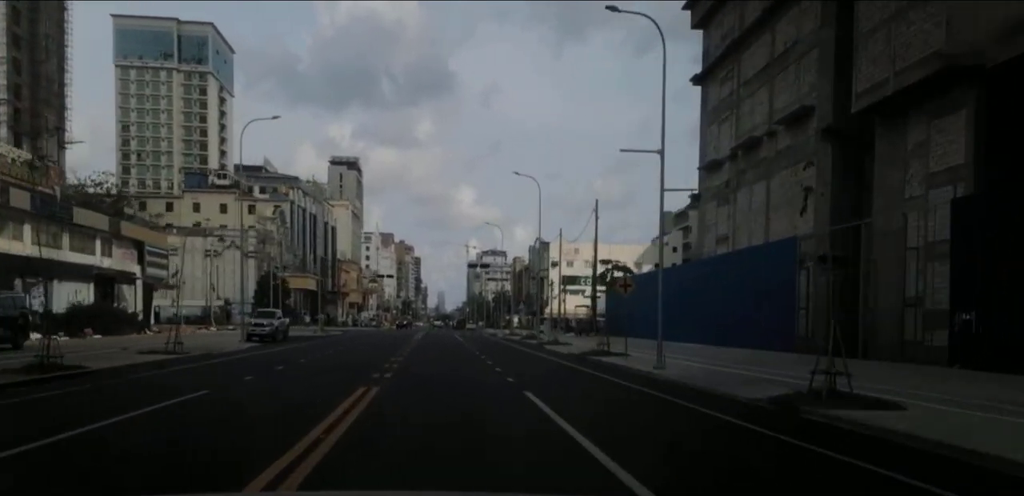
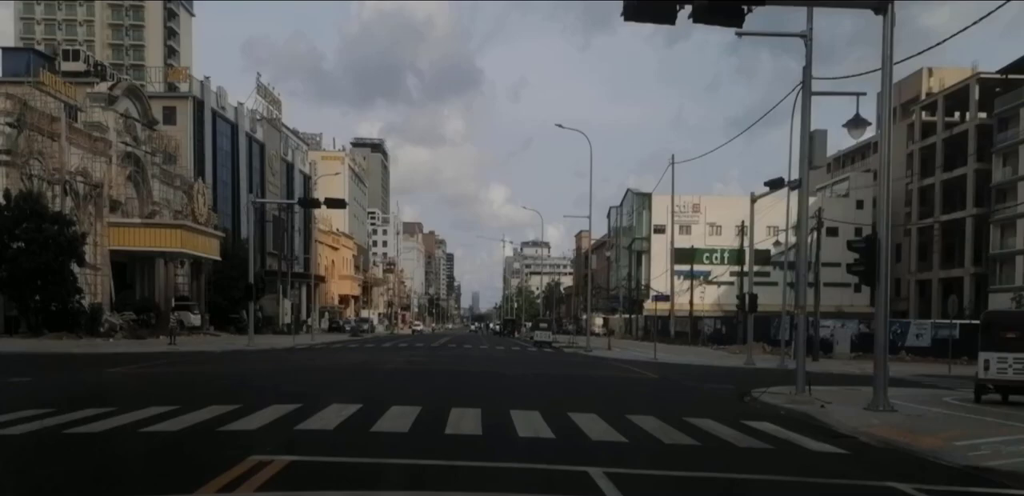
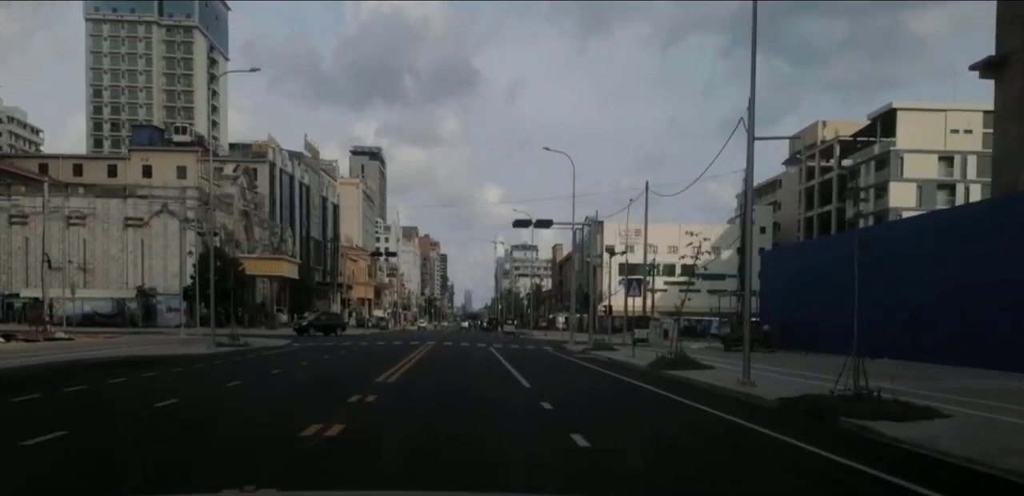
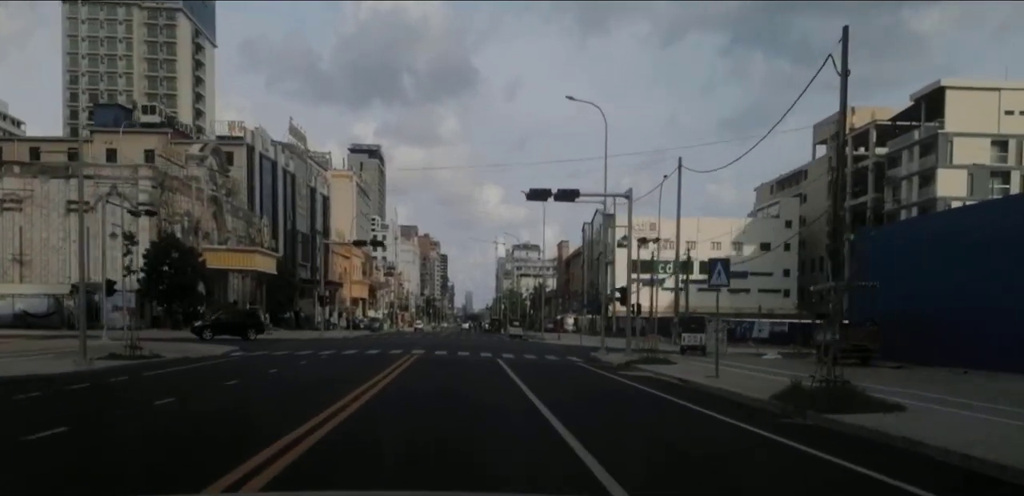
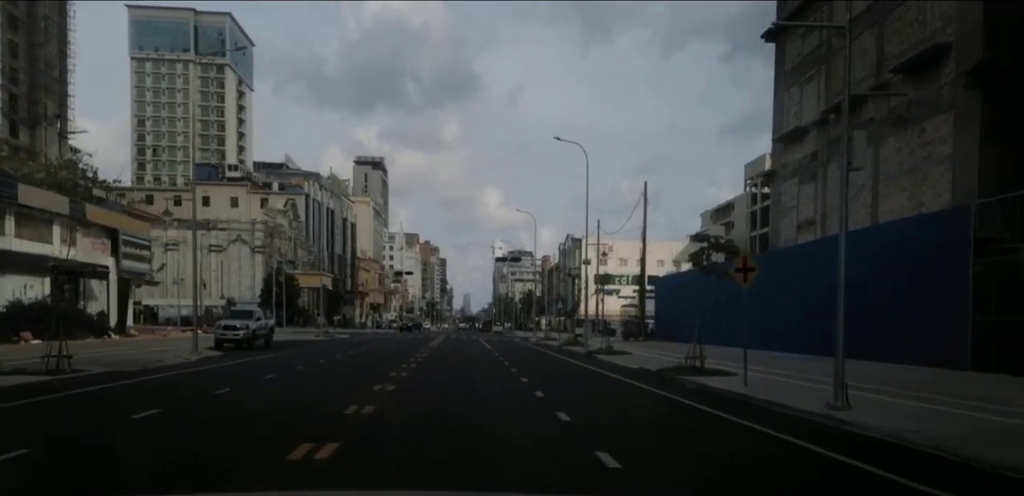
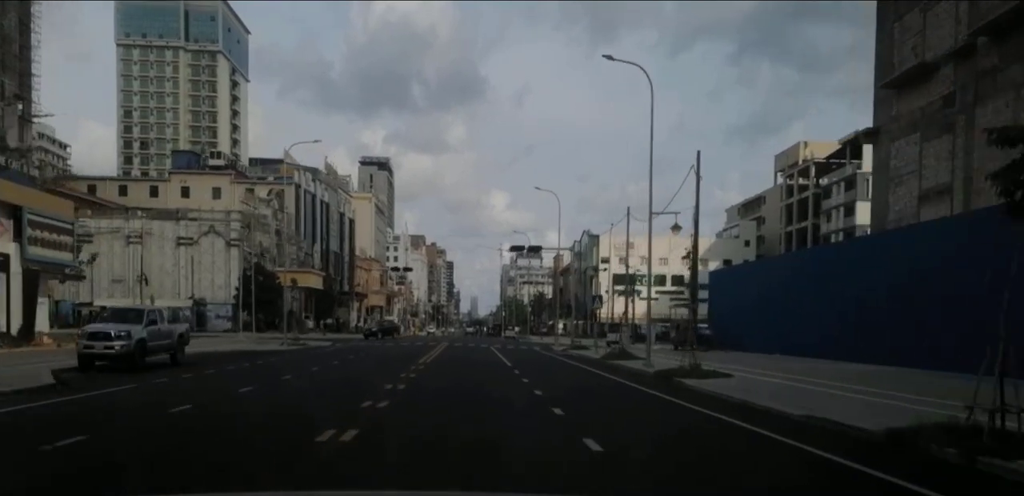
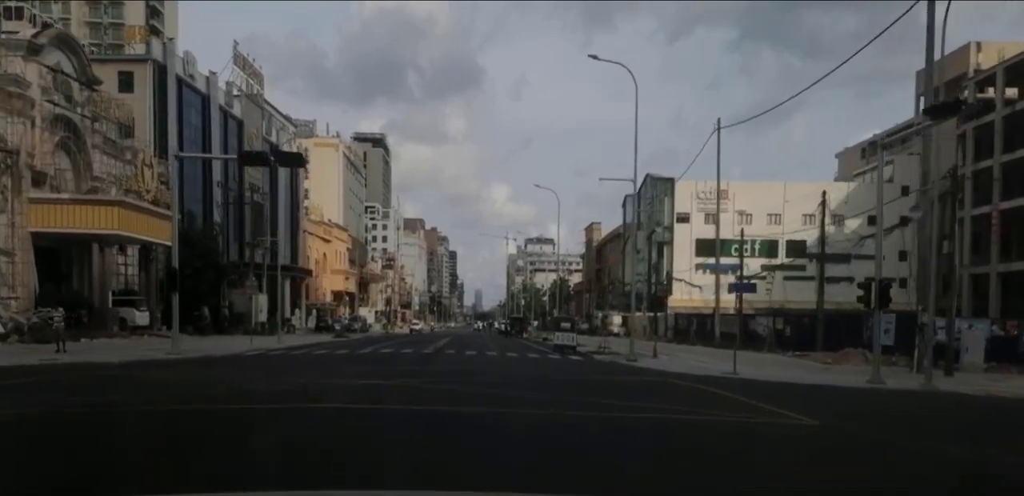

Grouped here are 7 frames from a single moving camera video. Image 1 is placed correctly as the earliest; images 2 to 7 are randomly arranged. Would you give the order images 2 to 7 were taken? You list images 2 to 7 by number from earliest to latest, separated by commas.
5, 6, 3, 4, 2, 7
